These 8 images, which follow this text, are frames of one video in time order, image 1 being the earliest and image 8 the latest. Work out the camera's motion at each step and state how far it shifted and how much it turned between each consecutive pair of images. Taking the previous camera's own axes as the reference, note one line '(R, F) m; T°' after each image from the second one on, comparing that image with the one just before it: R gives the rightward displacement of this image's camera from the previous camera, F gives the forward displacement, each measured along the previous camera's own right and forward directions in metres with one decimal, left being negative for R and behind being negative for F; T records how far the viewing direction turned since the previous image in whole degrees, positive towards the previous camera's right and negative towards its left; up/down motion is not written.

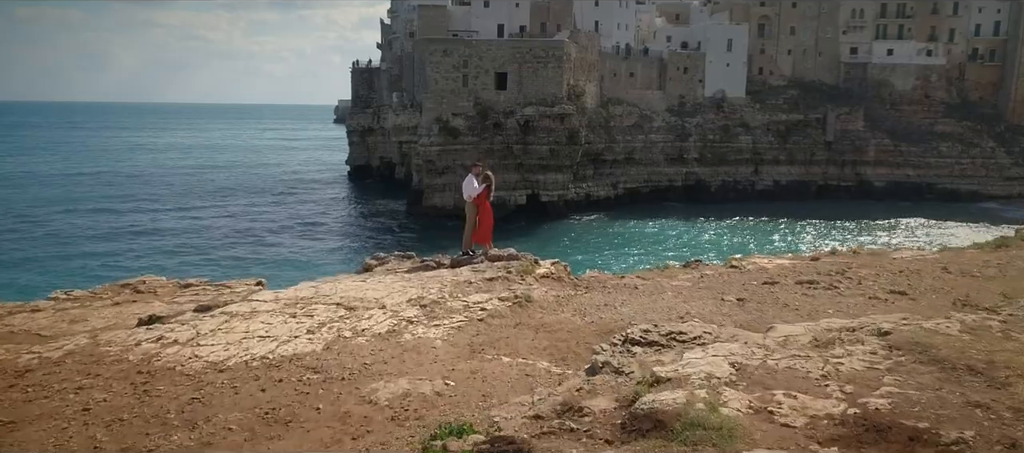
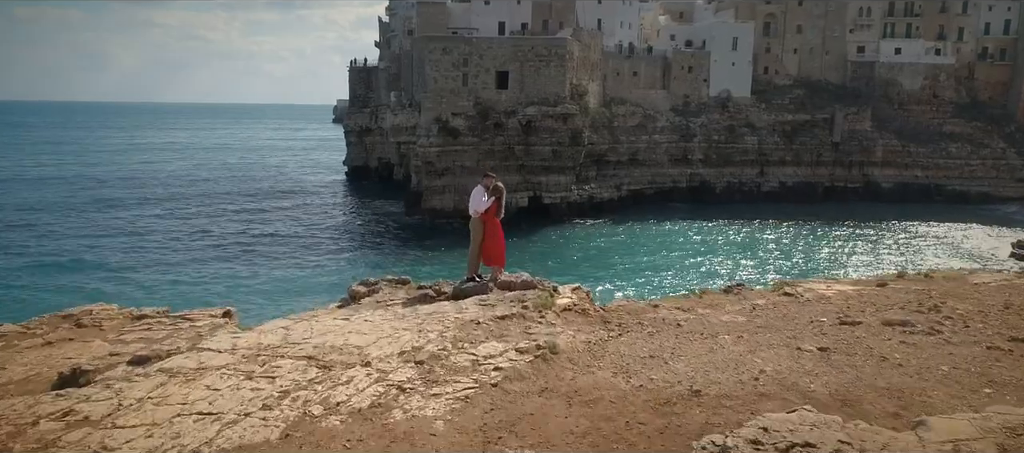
(-0.1, +0.9) m; 0°
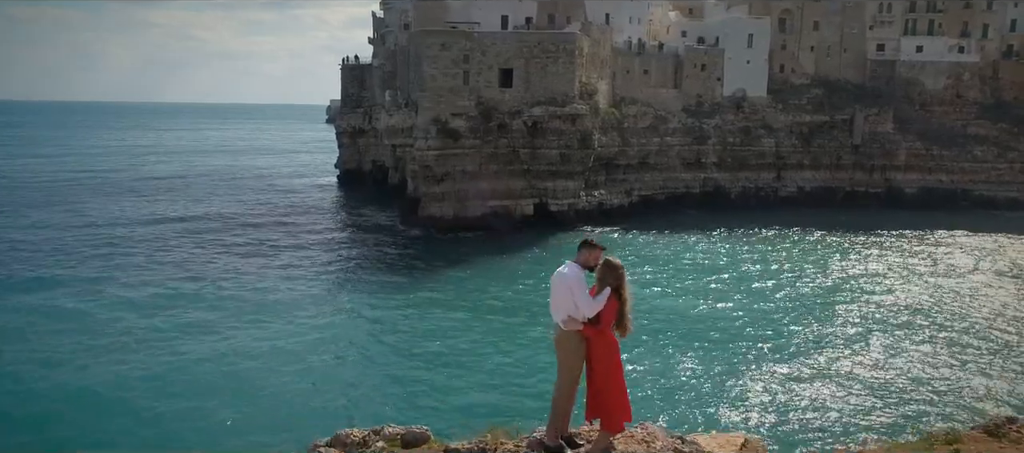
(-0.4, +2.4) m; 0°
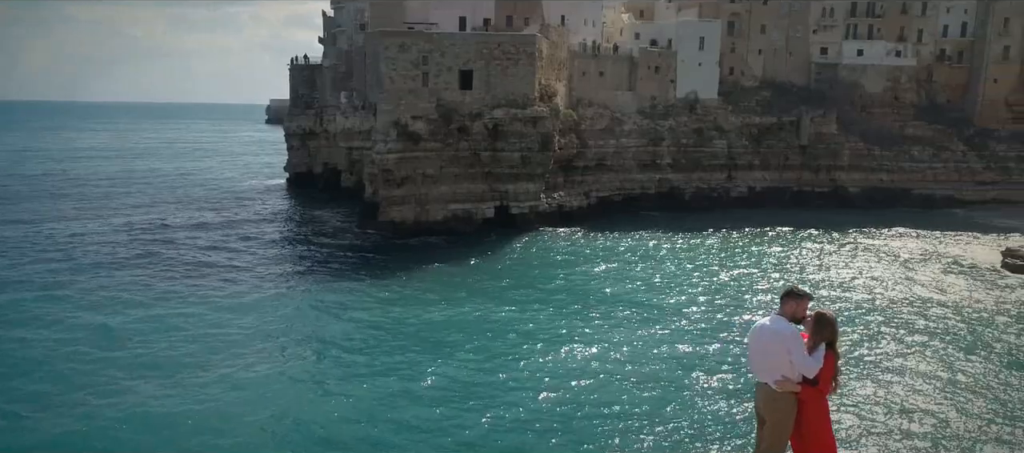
(-0.7, +0.3) m; +5°
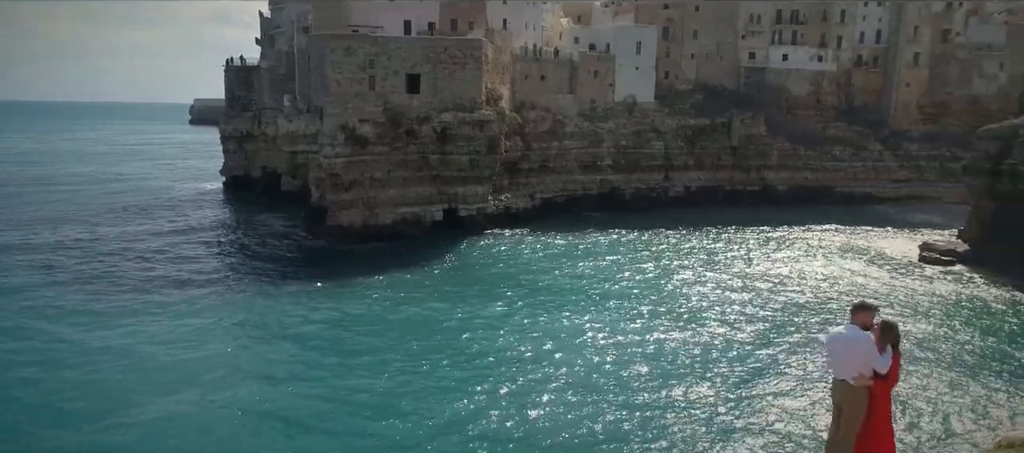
(-0.7, -0.4) m; +5°
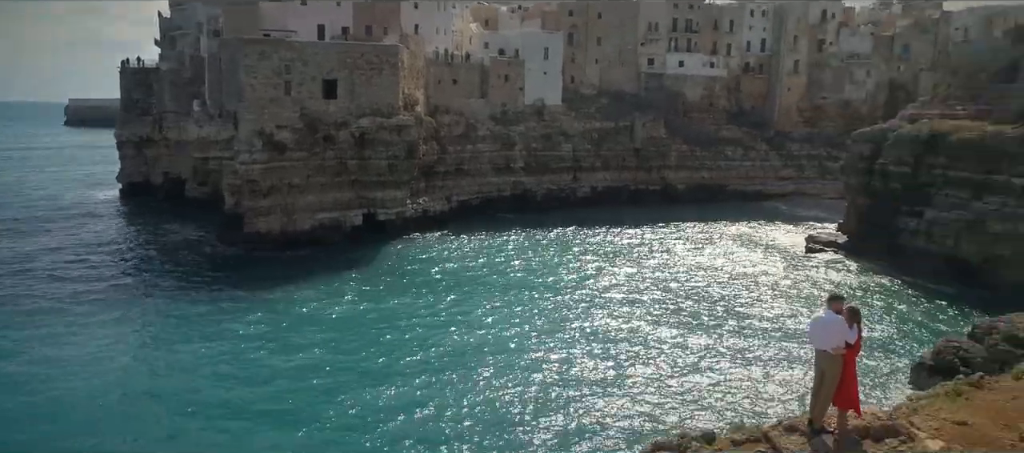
(-0.8, -0.8) m; +8°
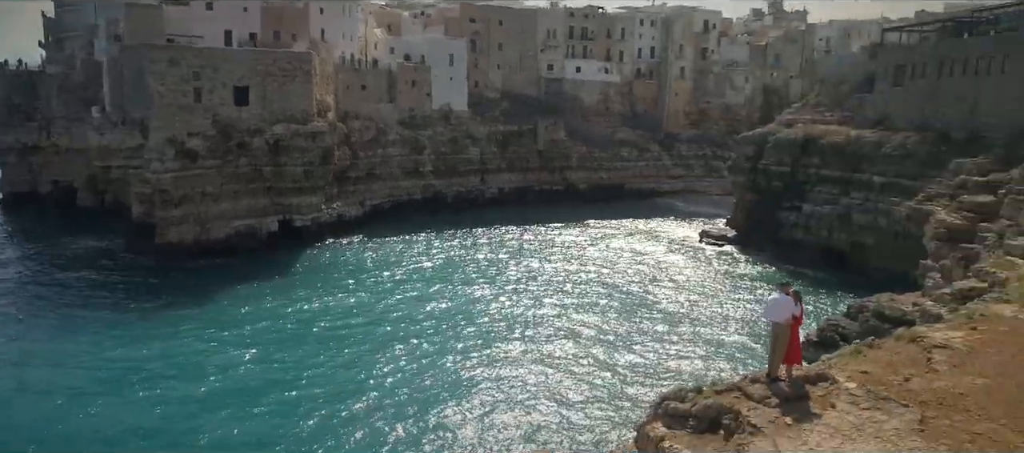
(-1.0, -1.1) m; +9°
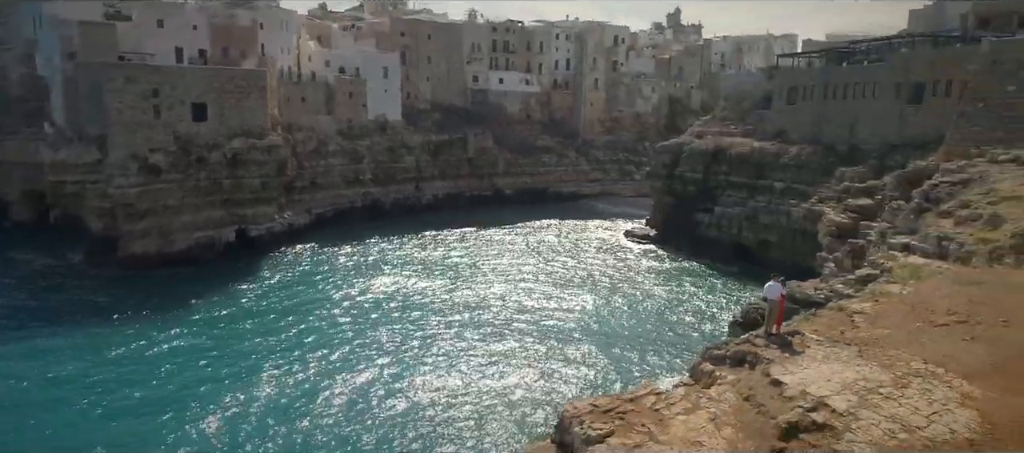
(-2.2, -2.7) m; +8°
